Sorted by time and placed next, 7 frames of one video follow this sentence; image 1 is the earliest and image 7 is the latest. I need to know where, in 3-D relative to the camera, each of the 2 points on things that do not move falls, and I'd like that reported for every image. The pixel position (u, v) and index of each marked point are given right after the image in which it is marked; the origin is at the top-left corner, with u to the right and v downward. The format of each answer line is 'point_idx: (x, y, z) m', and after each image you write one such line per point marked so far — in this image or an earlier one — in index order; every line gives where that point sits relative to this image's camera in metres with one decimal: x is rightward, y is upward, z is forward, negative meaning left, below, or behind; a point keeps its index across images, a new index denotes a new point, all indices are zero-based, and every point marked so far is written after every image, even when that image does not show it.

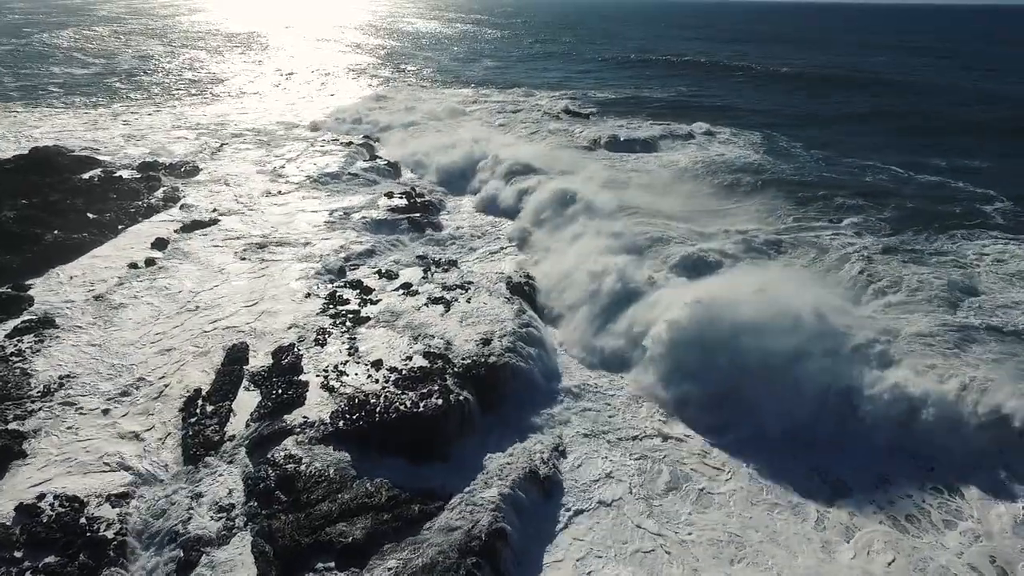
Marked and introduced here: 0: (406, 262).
0: (-2.7, +0.9, +15.0) m
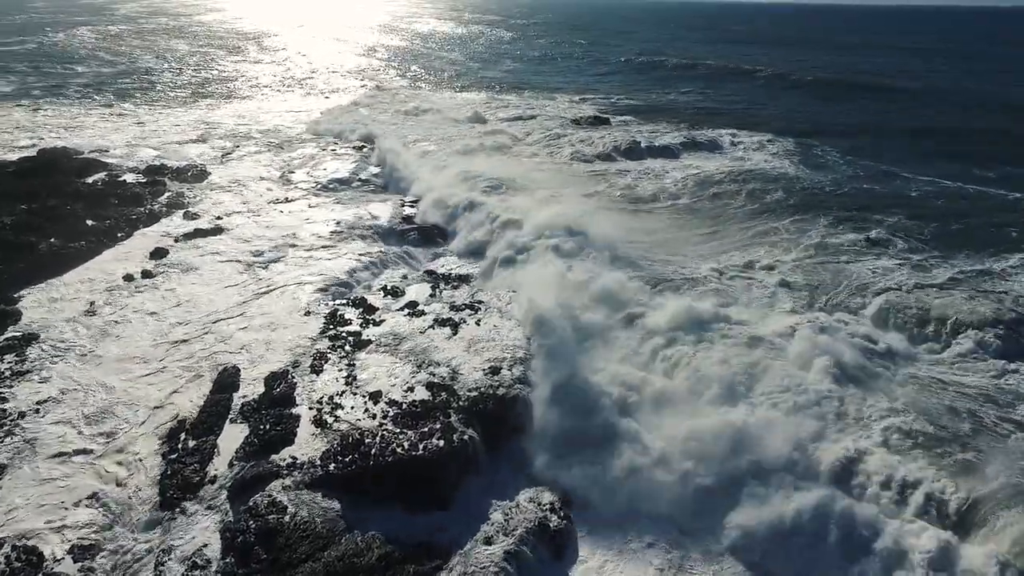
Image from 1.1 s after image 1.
0: (-2.4, +0.5, +14.1) m
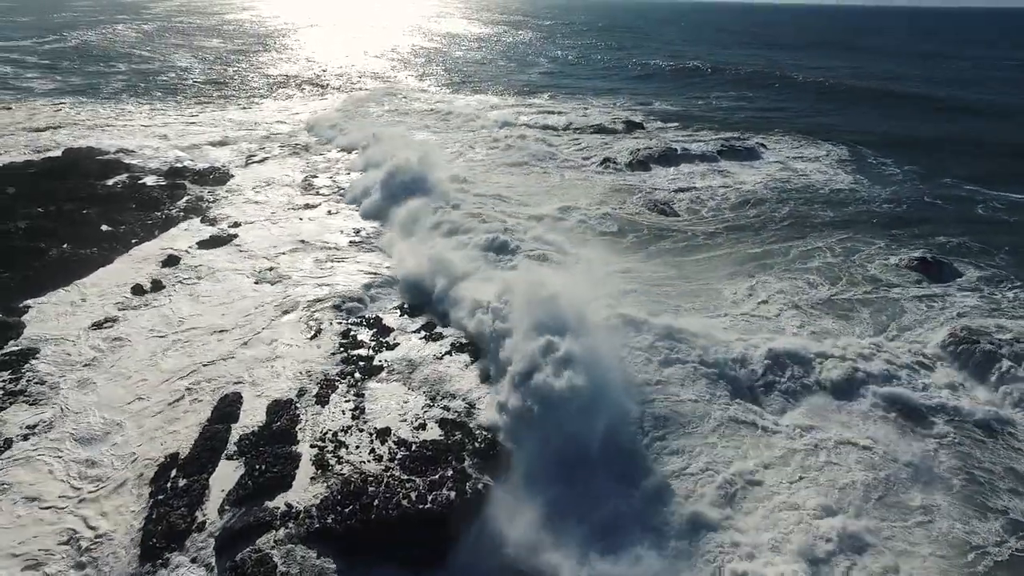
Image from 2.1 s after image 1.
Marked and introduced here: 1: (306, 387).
0: (-1.9, +0.1, +13.3) m
1: (-3.4, -1.6, +10.2) m
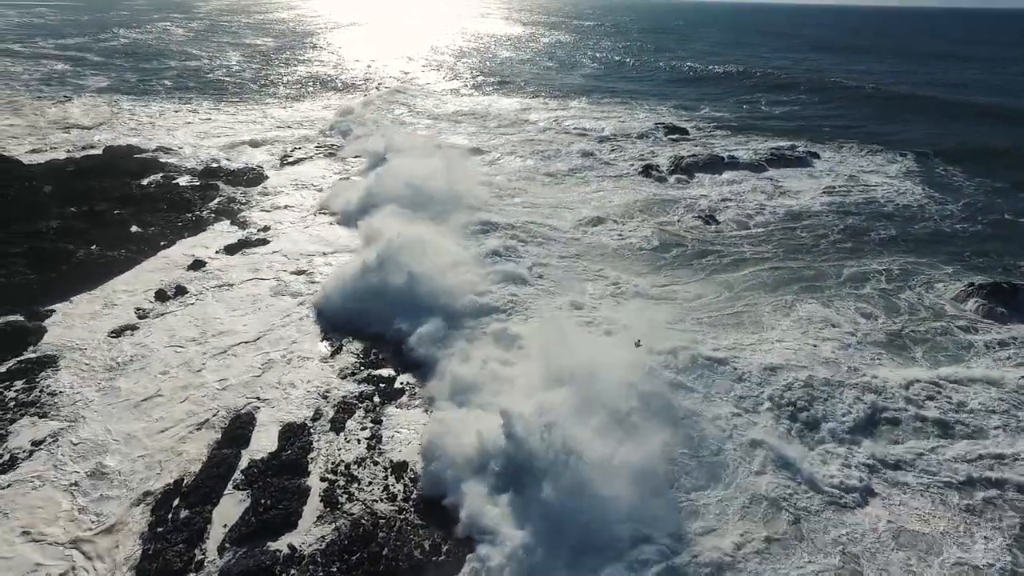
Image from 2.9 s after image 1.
0: (-1.2, -0.2, +12.6) m
1: (-3.0, -1.9, +9.6) m
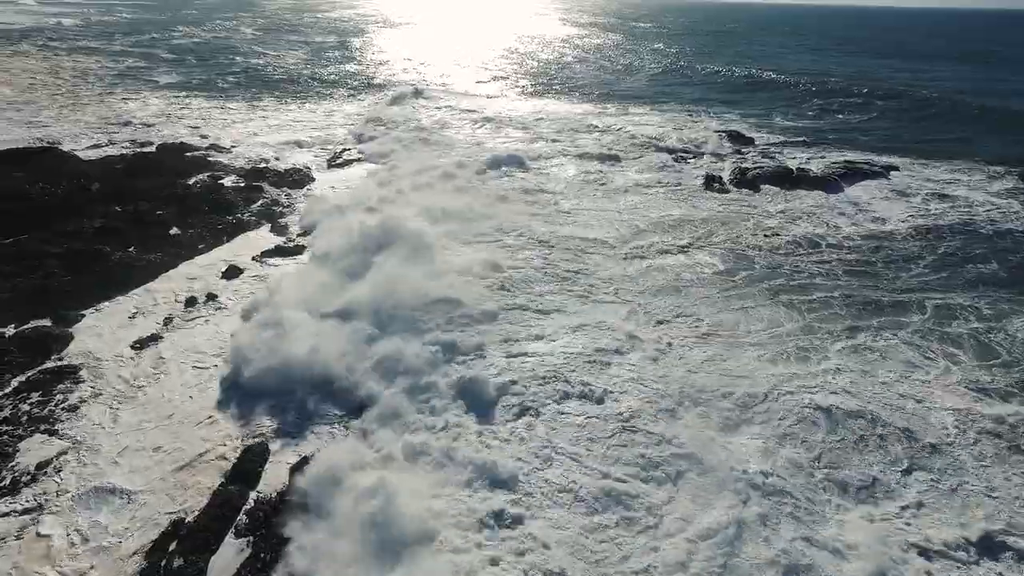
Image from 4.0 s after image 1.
0: (-0.4, -0.7, +11.6) m
1: (-2.5, -2.2, +8.8) m
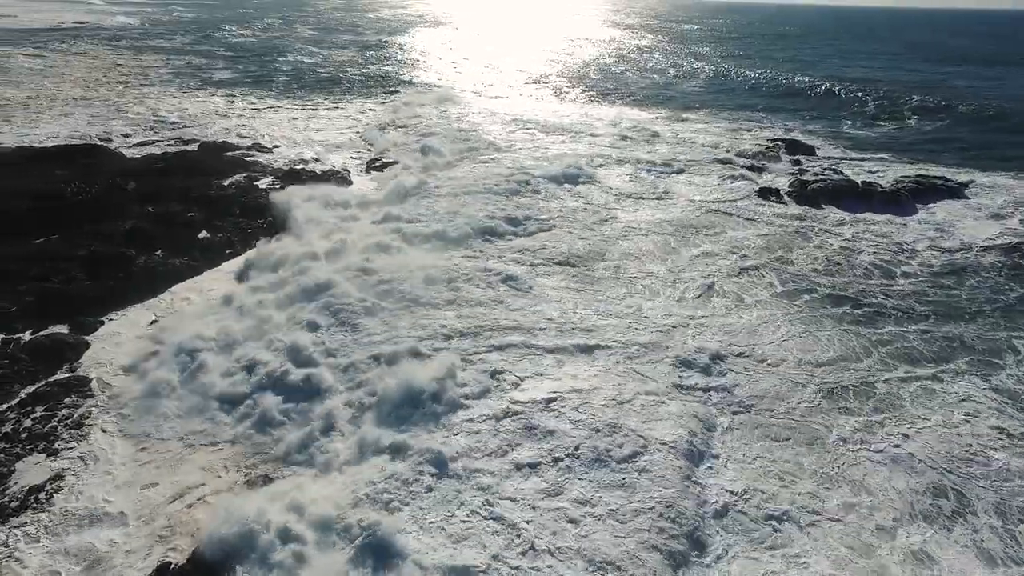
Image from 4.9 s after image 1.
0: (+0.2, -1.0, +10.7) m
1: (-2.1, -2.5, +8.0) m
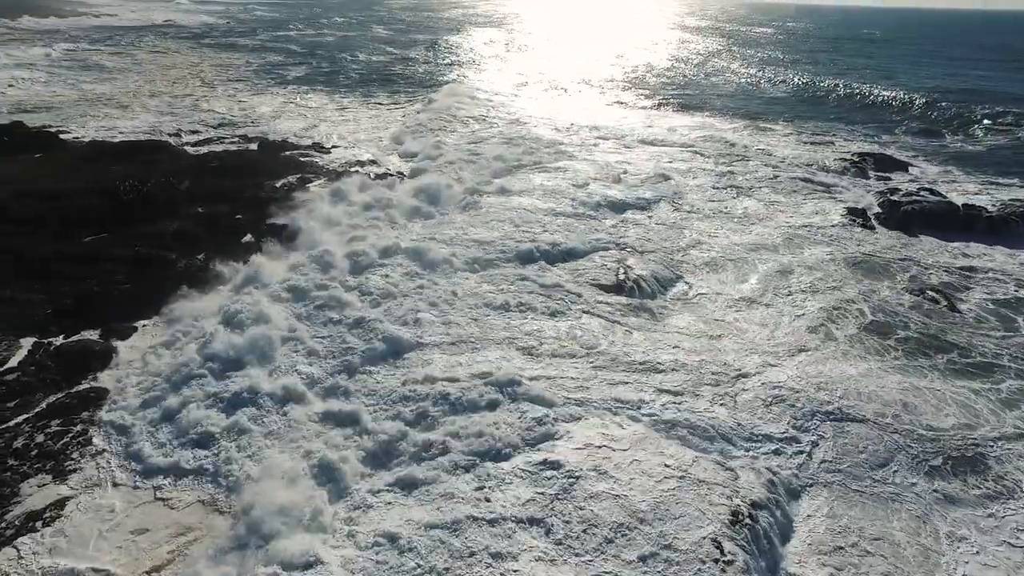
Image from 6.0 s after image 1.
0: (+0.9, -1.5, +9.5) m
1: (-1.8, -2.9, +7.1) m
